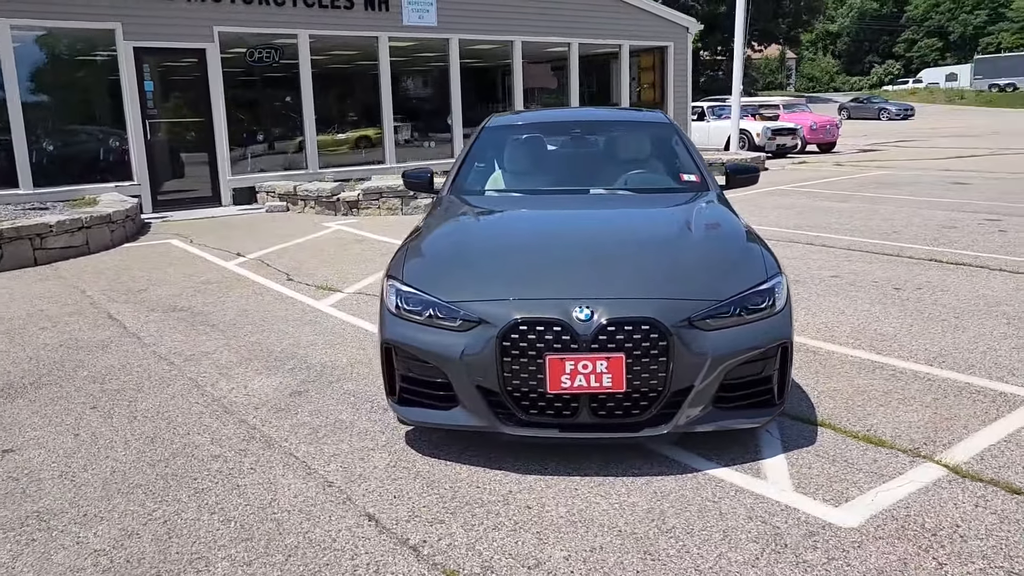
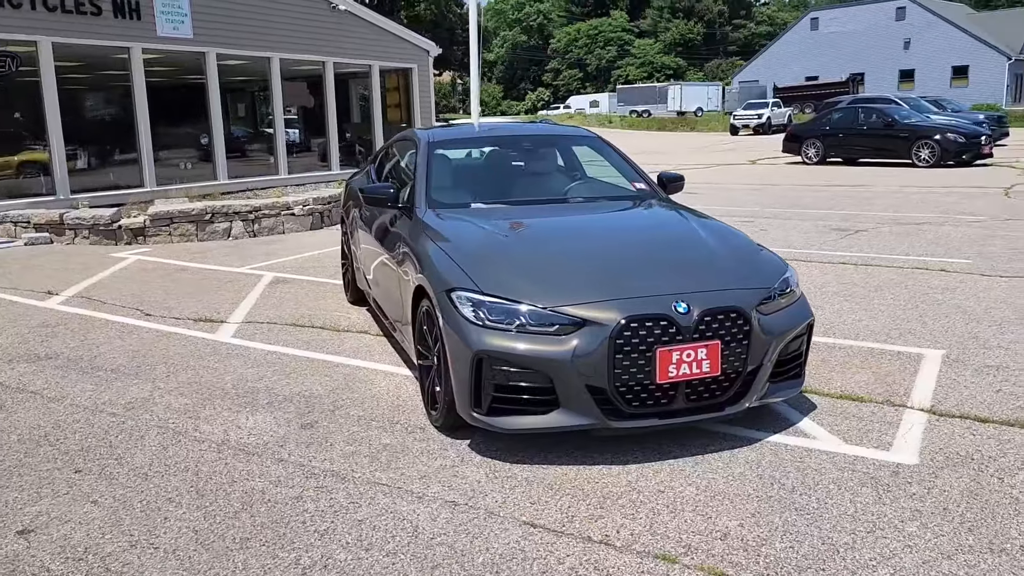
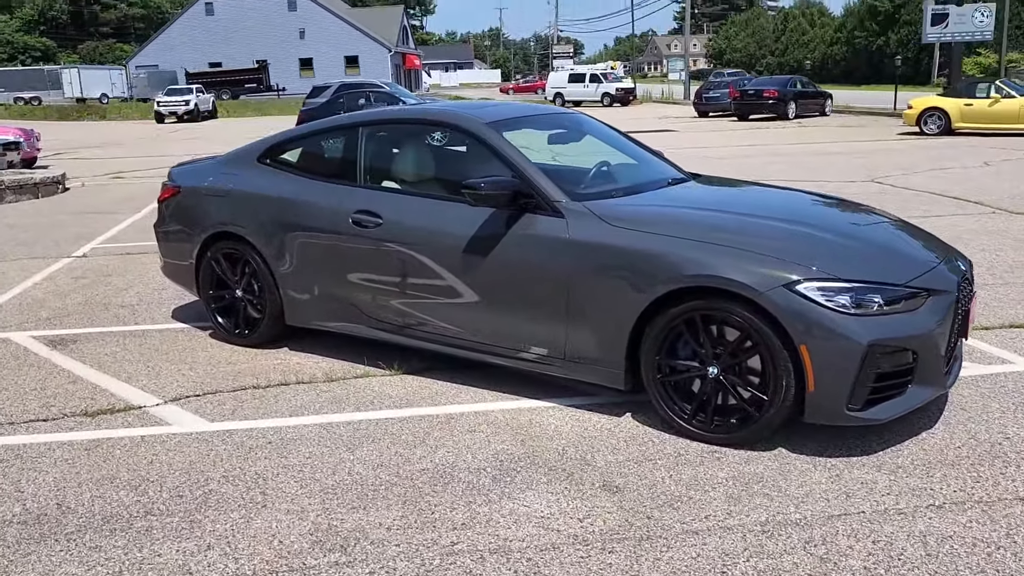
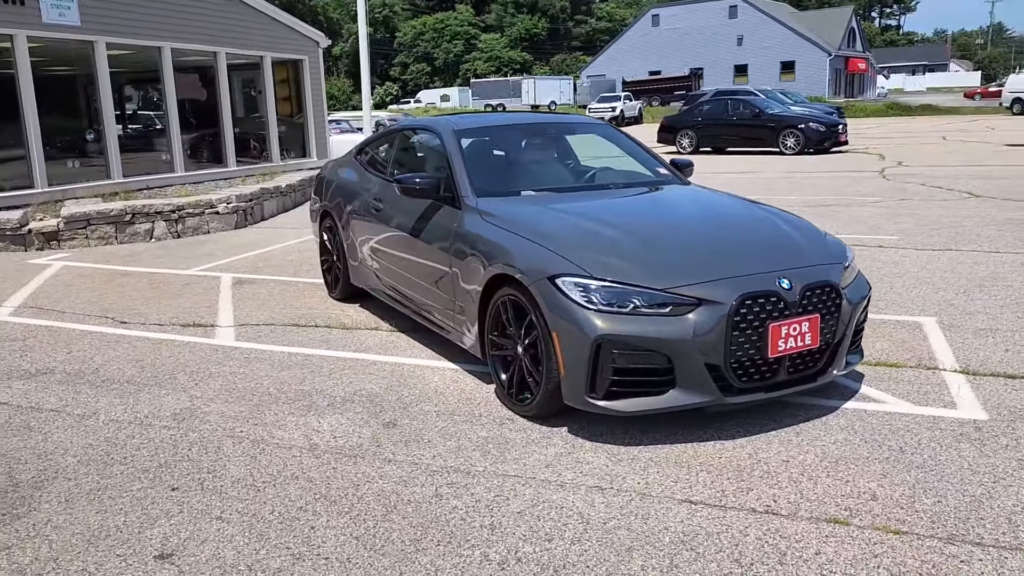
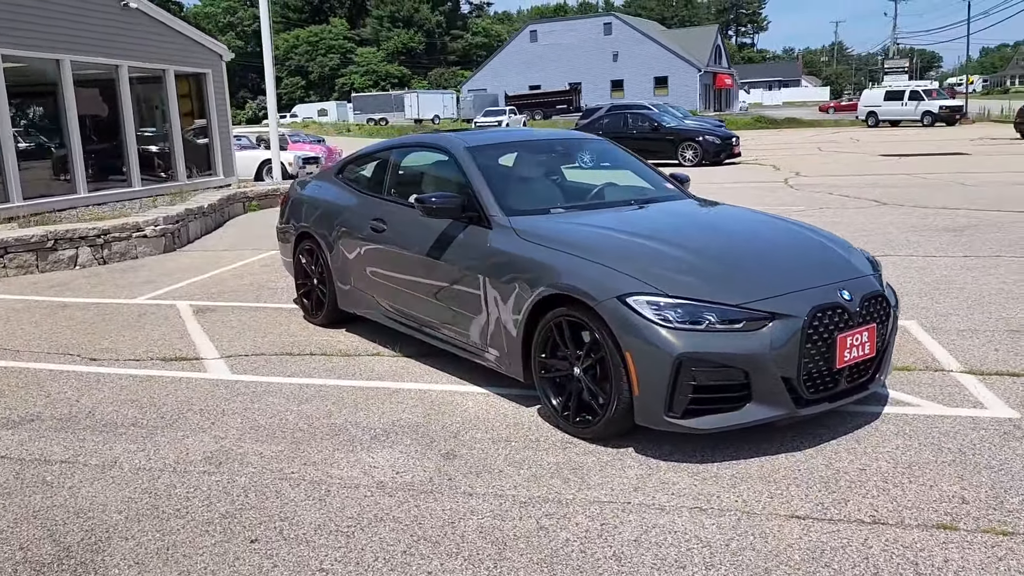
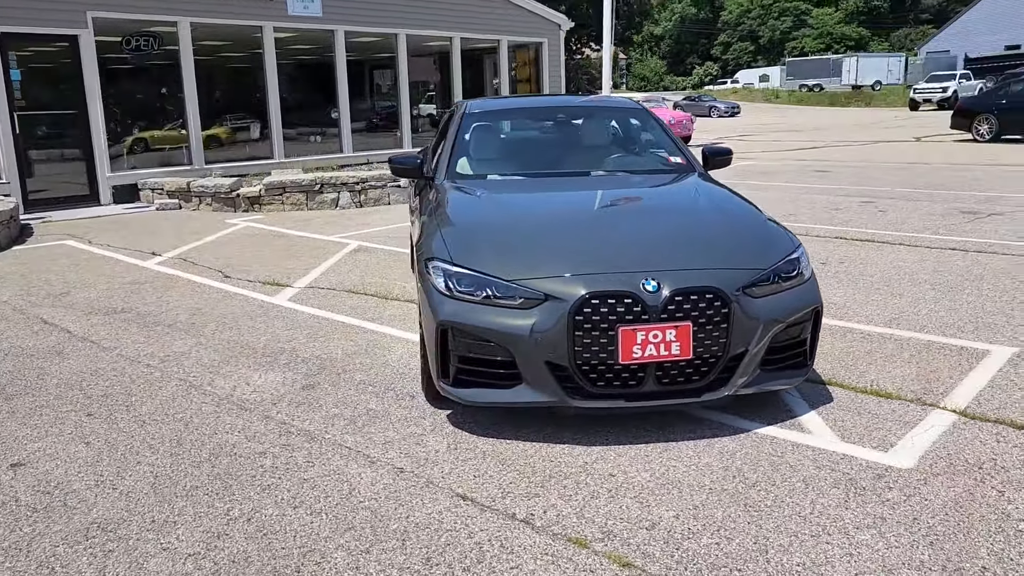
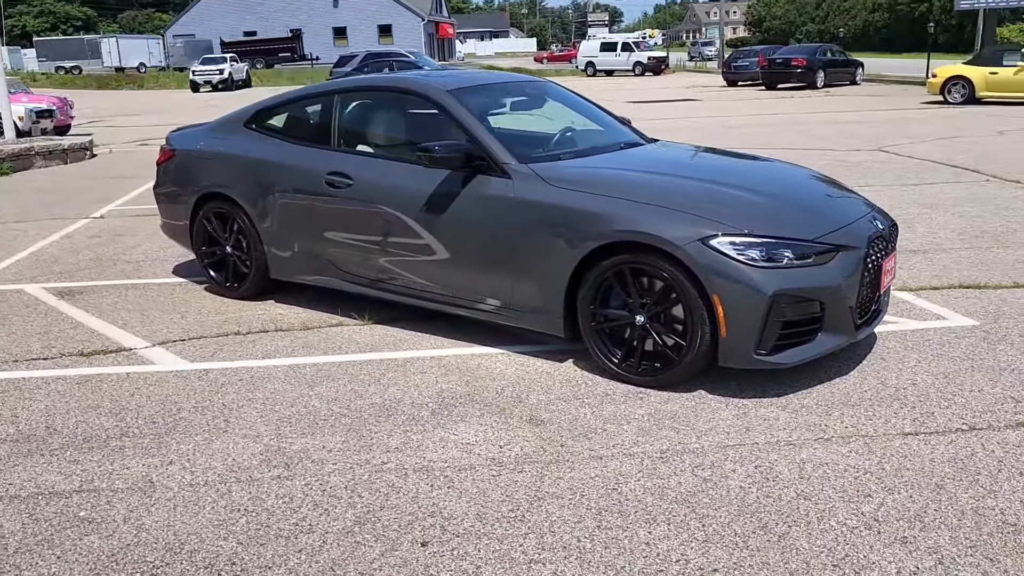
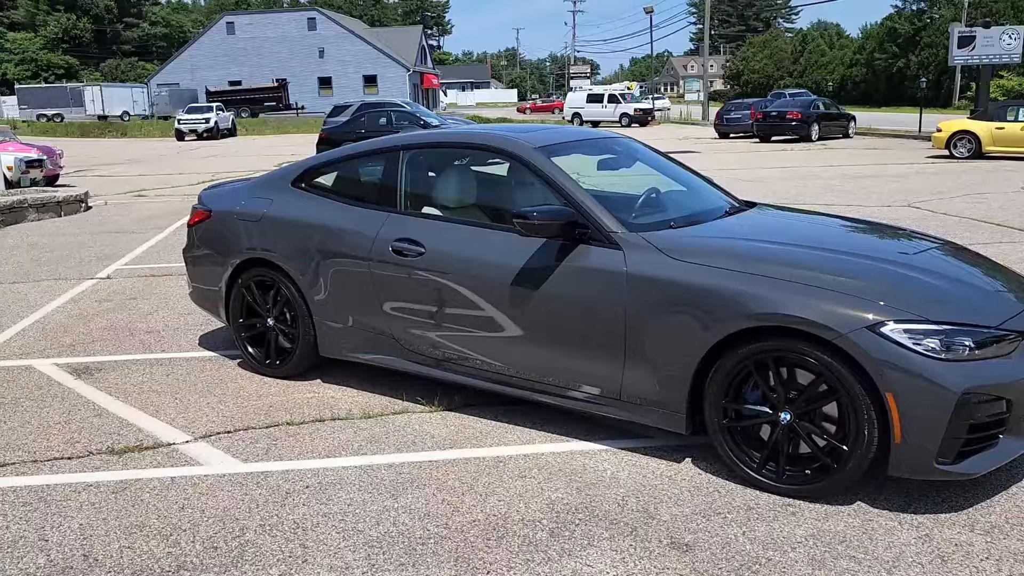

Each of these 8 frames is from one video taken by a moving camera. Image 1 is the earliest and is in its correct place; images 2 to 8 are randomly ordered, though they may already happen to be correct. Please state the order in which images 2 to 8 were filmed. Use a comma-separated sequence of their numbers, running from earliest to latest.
6, 2, 4, 5, 7, 3, 8
